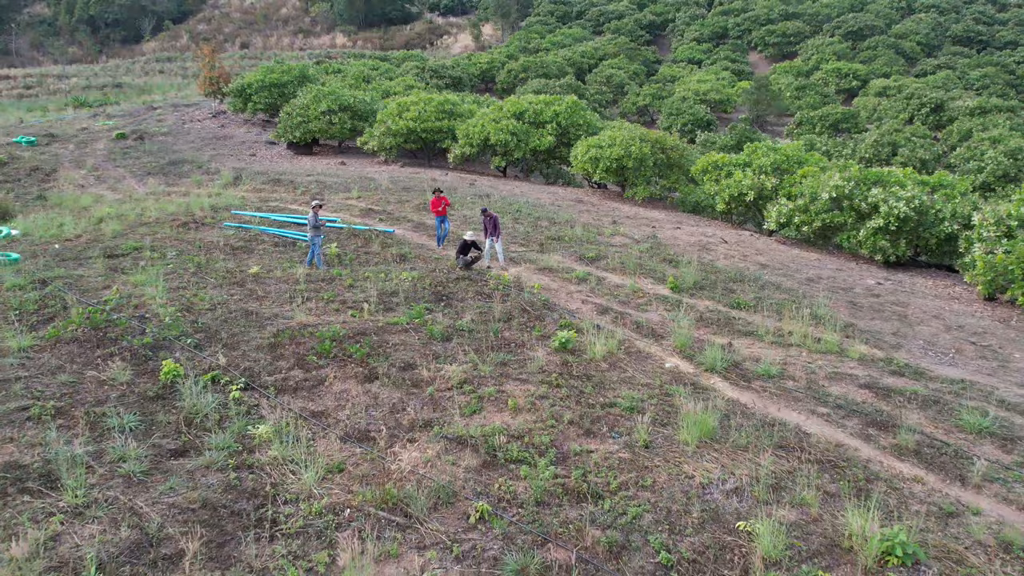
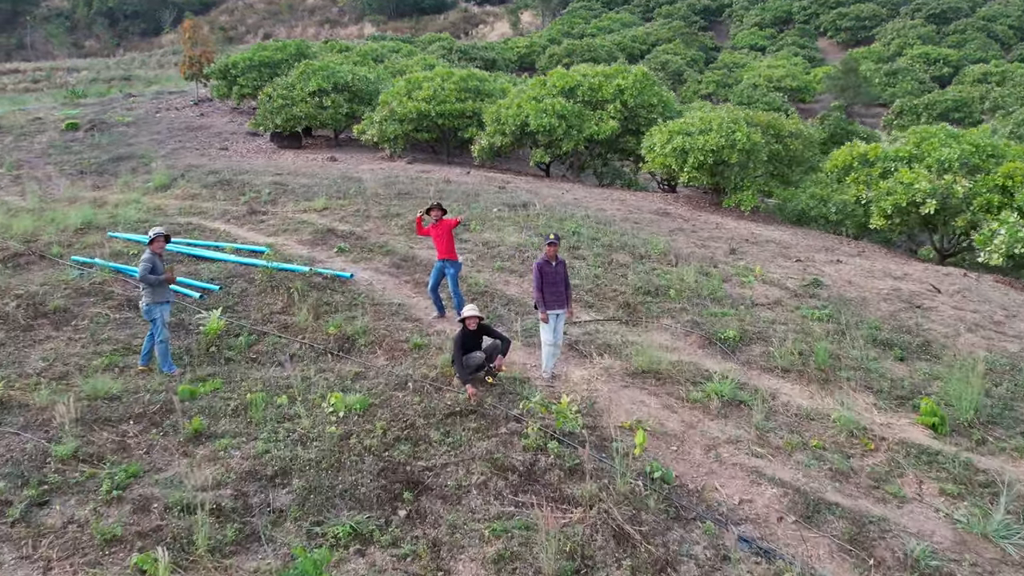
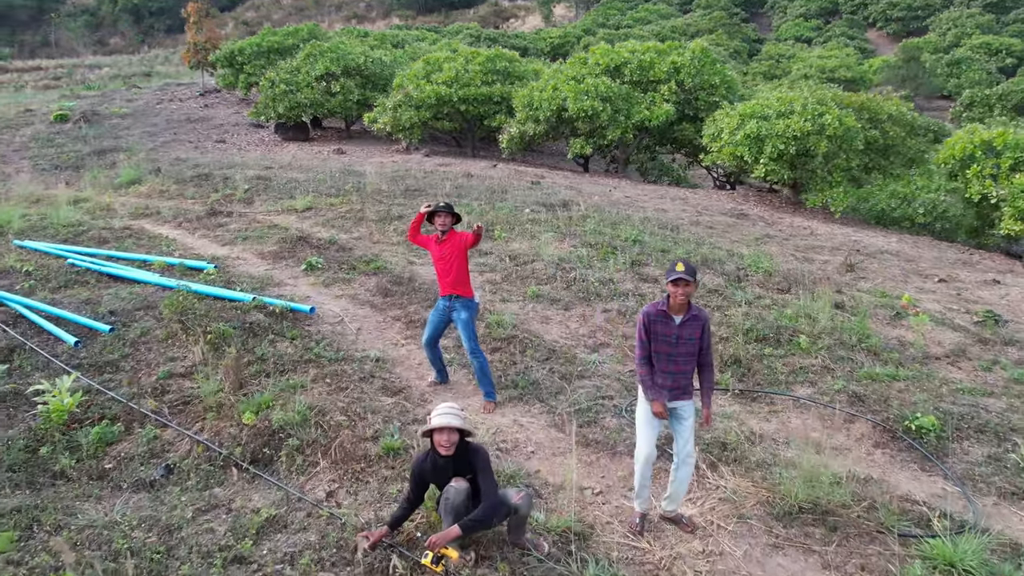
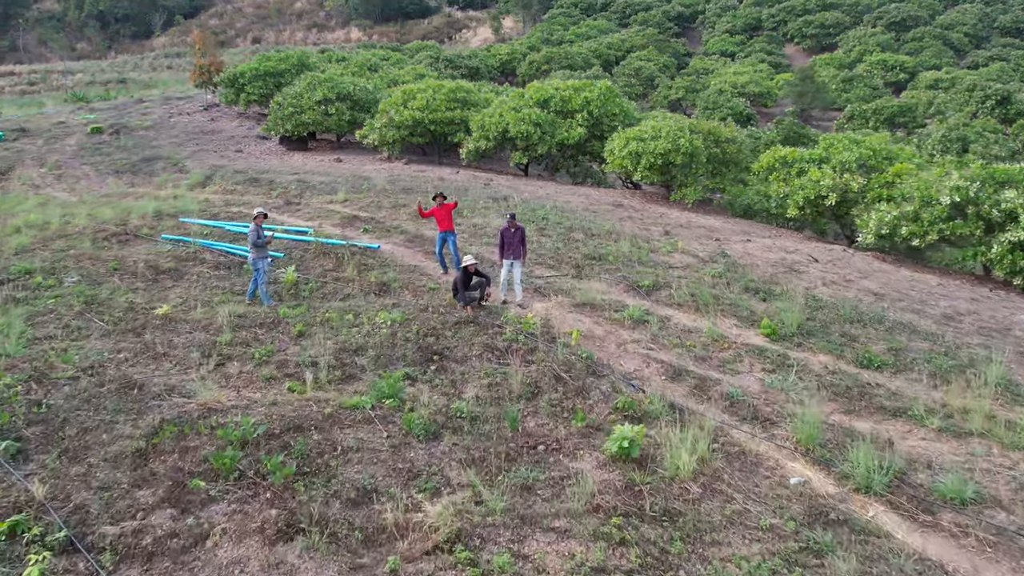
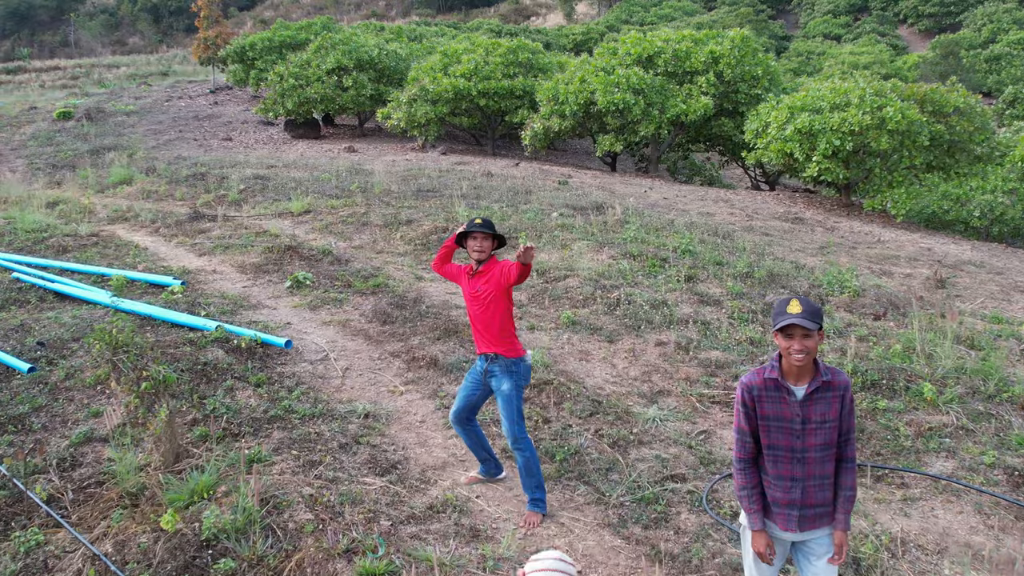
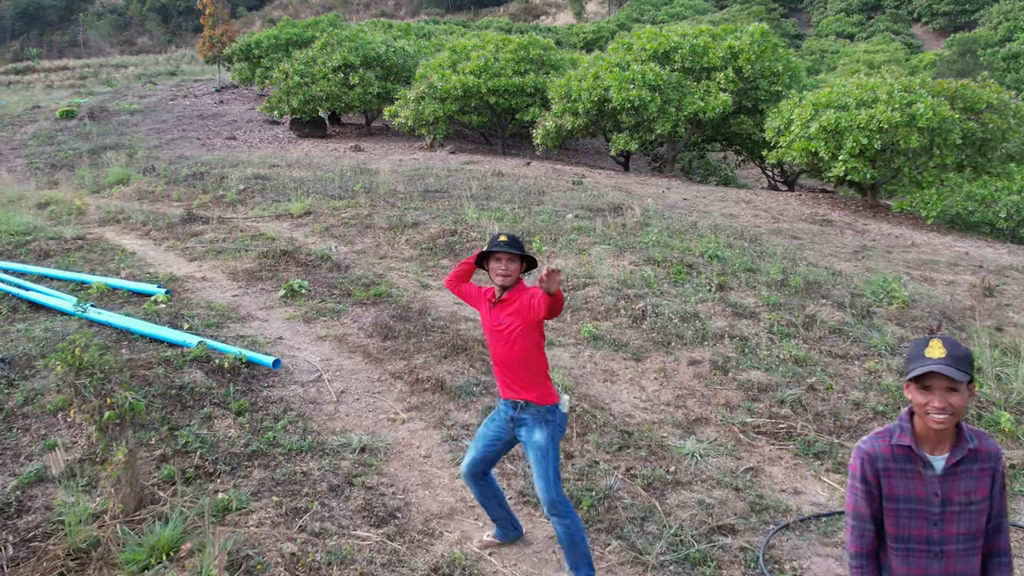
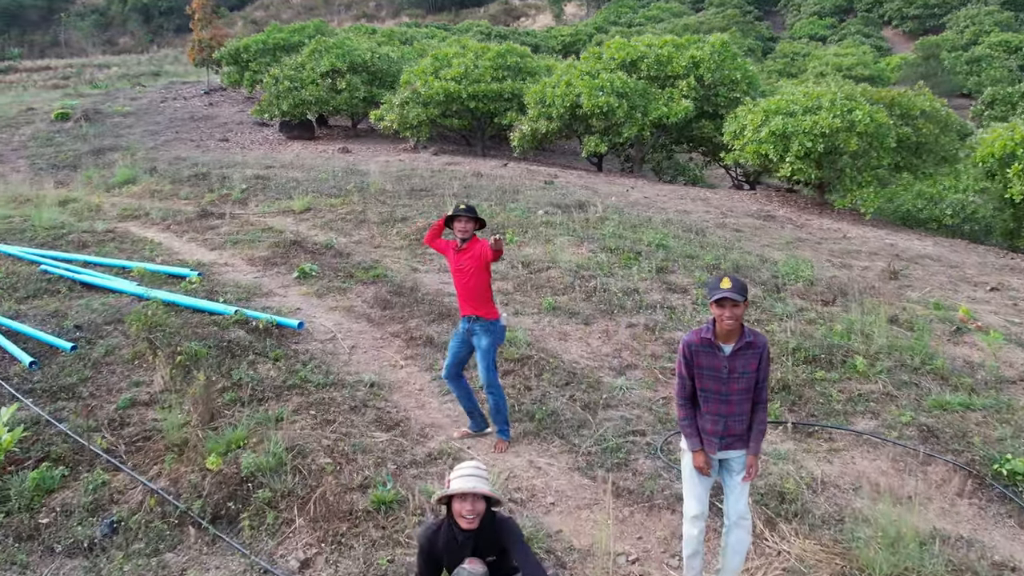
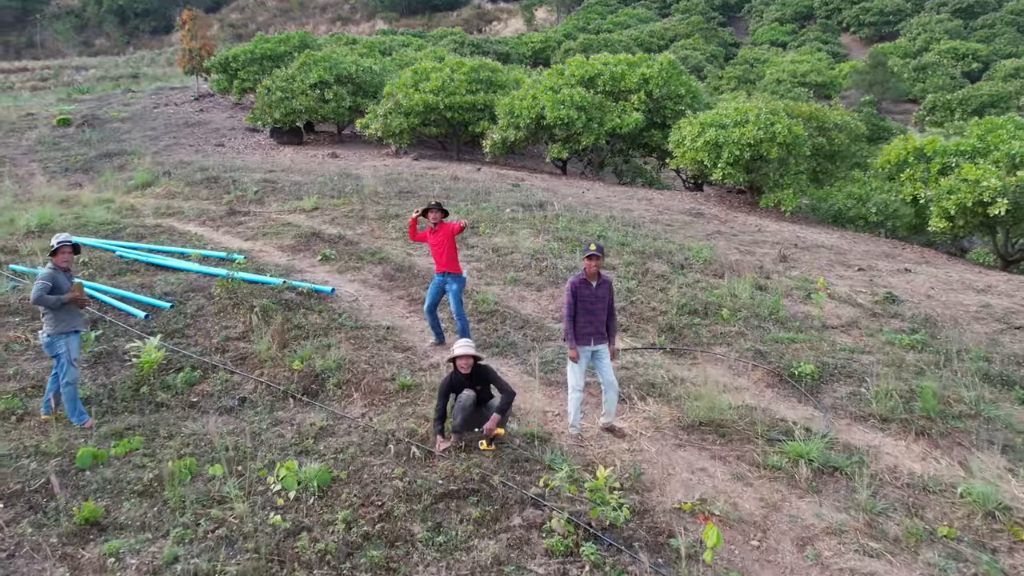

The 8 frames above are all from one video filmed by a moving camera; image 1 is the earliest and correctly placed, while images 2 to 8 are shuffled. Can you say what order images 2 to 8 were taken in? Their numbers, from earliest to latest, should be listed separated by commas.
4, 2, 8, 3, 7, 5, 6
